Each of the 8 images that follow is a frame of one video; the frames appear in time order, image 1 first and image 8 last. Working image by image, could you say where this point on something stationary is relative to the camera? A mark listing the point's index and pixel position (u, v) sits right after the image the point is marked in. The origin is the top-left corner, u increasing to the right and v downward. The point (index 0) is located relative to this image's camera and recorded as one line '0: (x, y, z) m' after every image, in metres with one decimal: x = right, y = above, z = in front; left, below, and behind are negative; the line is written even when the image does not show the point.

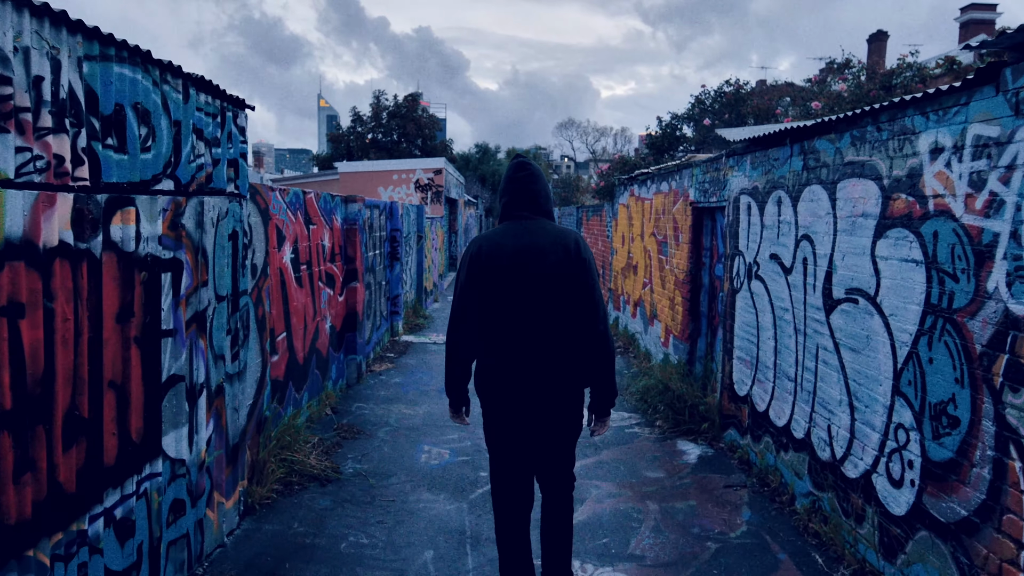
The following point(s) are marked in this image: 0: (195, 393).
0: (-1.1, -0.4, +3.3) m
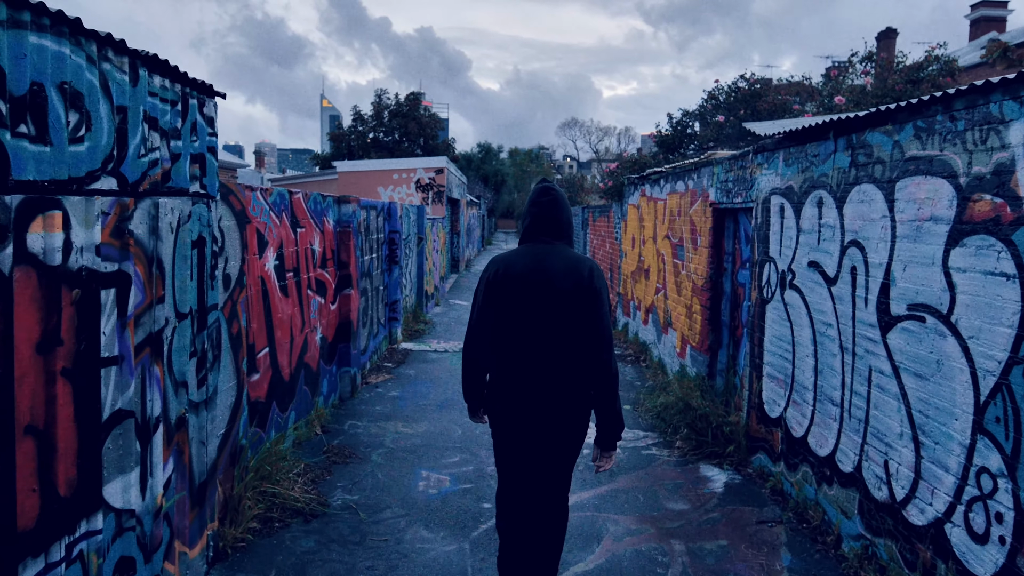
0: (-1.1, -0.4, +2.8) m
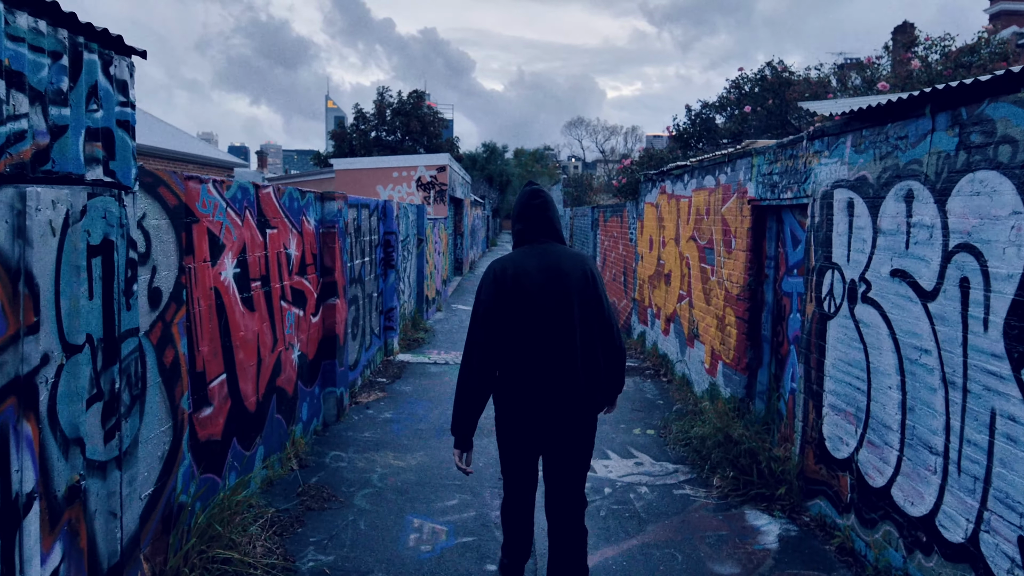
0: (-1.0, -0.5, +2.0) m
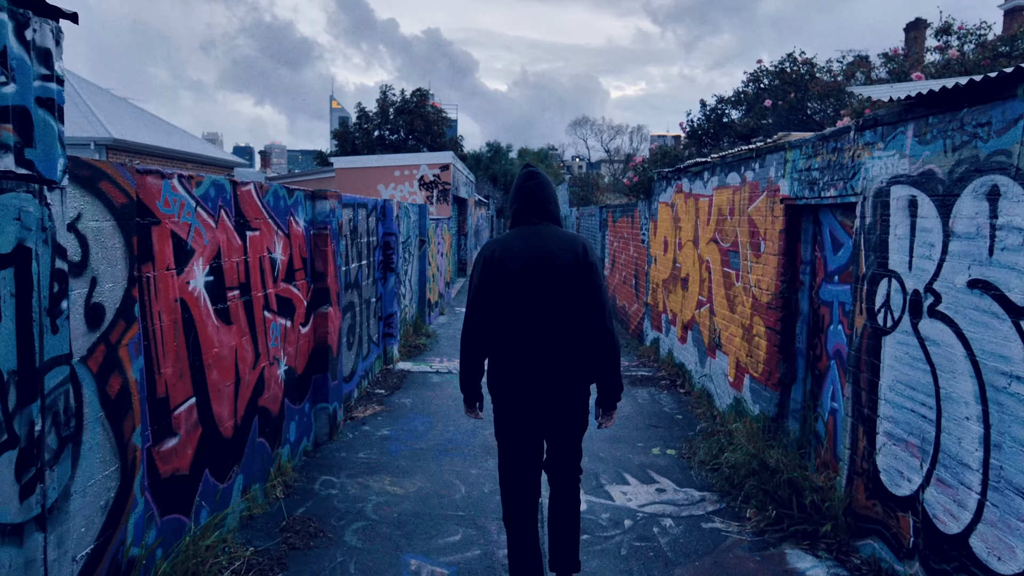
0: (-1.0, -0.5, +1.5) m
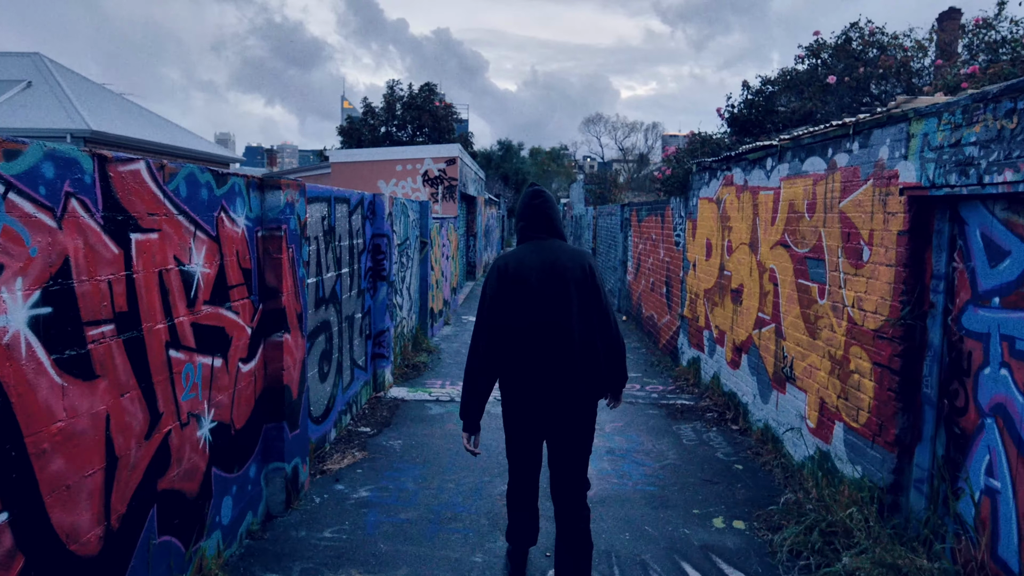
0: (-1.0, -0.6, +0.2) m
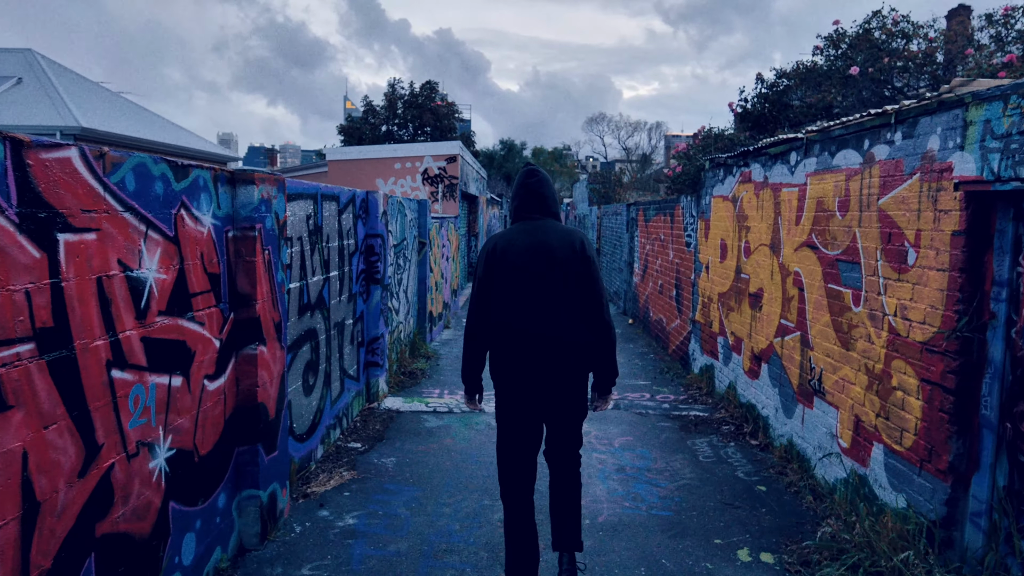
0: (-1.0, -0.6, -0.2) m
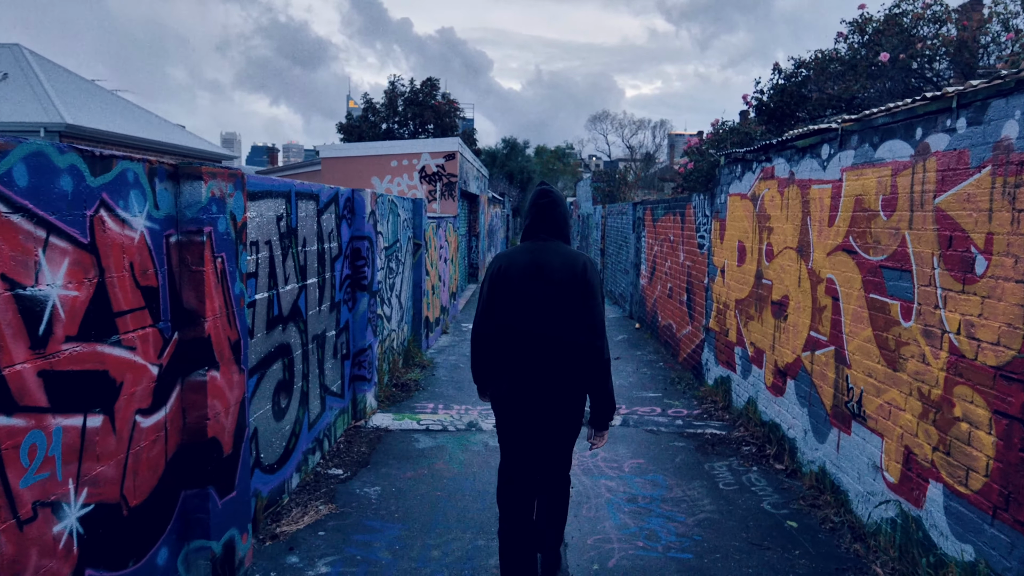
0: (-1.0, -0.7, -0.8) m
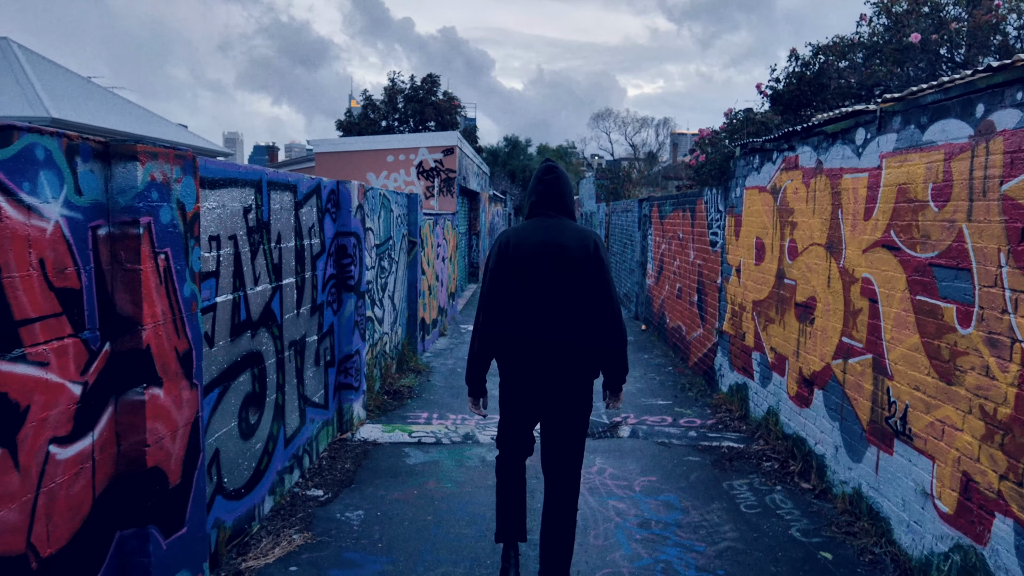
0: (-1.0, -0.7, -1.2) m
